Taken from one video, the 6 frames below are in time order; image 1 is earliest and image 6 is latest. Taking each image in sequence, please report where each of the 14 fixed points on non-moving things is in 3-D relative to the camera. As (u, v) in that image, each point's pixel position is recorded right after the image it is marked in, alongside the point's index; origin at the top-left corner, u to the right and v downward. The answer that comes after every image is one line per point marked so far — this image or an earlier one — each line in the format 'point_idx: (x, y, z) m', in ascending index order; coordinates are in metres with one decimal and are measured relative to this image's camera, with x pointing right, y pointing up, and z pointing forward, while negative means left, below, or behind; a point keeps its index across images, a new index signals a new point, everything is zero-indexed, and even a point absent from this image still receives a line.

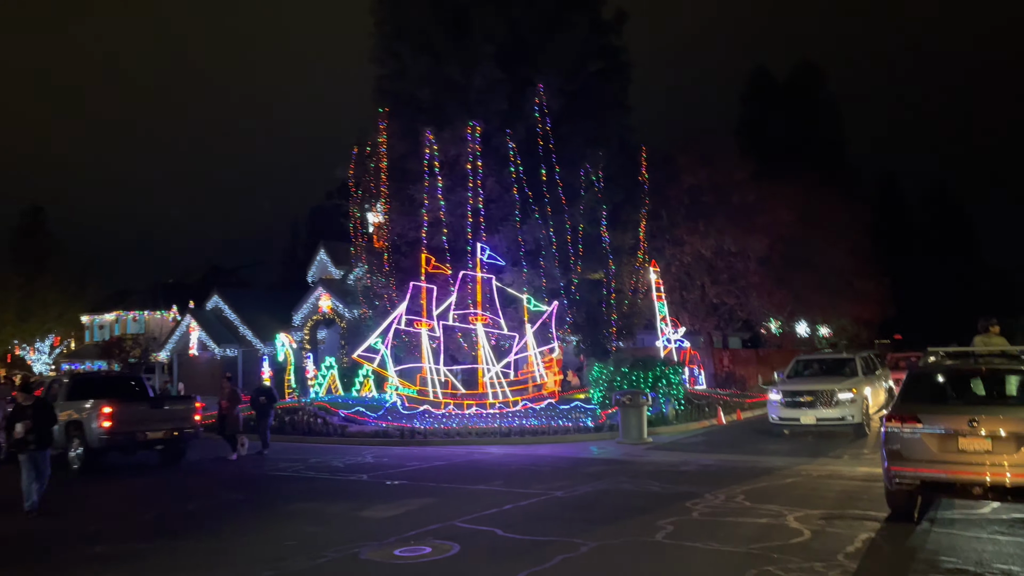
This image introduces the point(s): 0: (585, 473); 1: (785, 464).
0: (+1.3, -3.3, +13.9) m
1: (+4.9, -3.2, +14.5) m
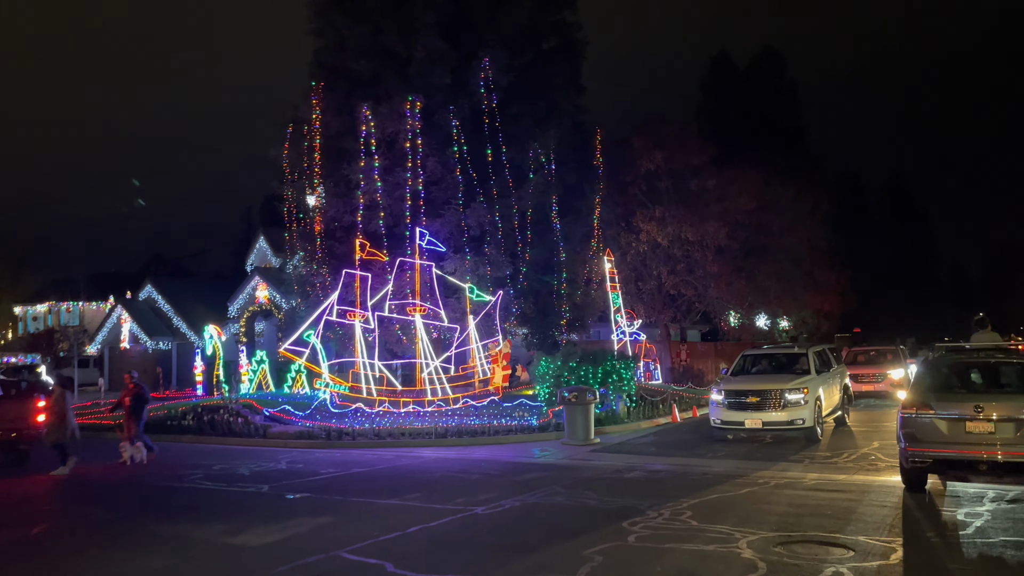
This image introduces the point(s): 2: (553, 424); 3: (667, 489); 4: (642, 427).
0: (+0.1, -3.0, +12.3) m
1: (+3.7, -3.0, +13.0) m
2: (+1.0, -3.3, +19.2) m
3: (+2.2, -2.9, +11.5) m
4: (+3.2, -3.4, +19.6) m
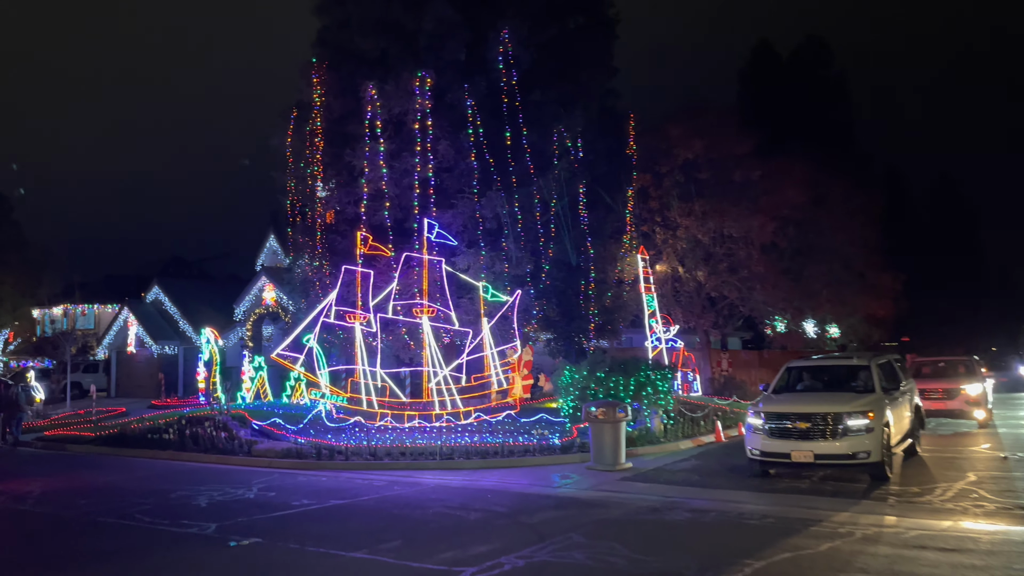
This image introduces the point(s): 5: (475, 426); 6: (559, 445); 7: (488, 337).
0: (+0.2, -2.9, +9.7) m
1: (+3.8, -2.9, +10.3) m
2: (+1.4, -3.2, +16.6) m
3: (+2.3, -2.8, +8.9) m
4: (+3.5, -3.4, +16.9) m
5: (-0.9, -3.2, +18.3) m
6: (+1.0, -3.3, +16.4) m
7: (-0.5, -1.1, +18.6) m
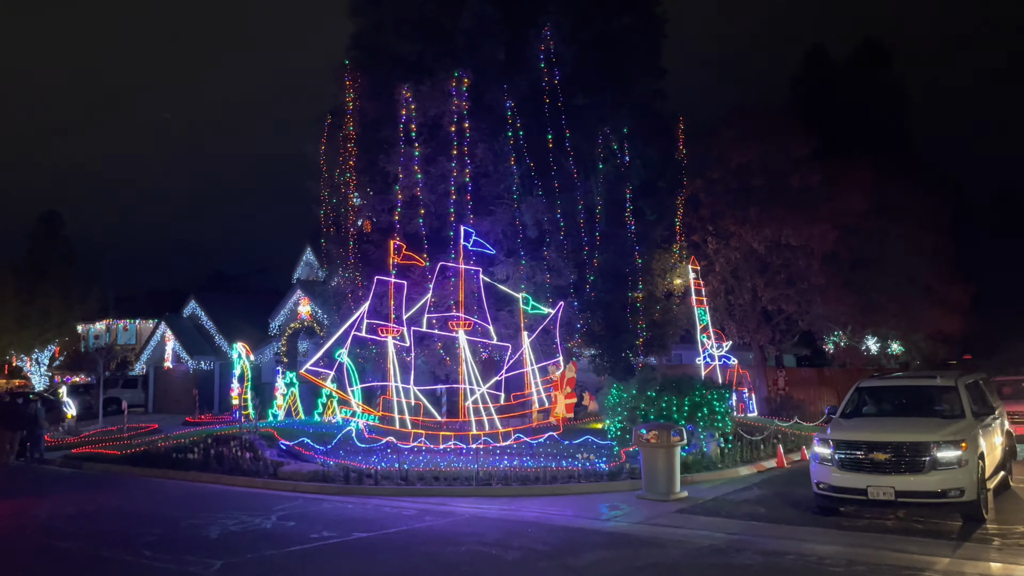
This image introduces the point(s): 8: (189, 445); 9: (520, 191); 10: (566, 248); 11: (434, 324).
0: (+0.6, -3.0, +8.4) m
1: (+4.3, -3.0, +8.7) m
2: (+2.2, -3.5, +15.2) m
3: (+2.7, -2.9, +7.4) m
4: (+4.4, -3.6, +15.4) m
5: (+0.1, -3.4, +17.0) m
6: (+1.8, -3.5, +15.0) m
7: (+0.4, -1.4, +17.3) m
8: (-7.8, -3.8, +19.1) m
9: (+0.2, +2.4, +19.5) m
10: (+1.3, +1.0, +19.5) m
11: (-1.9, -0.9, +19.1) m
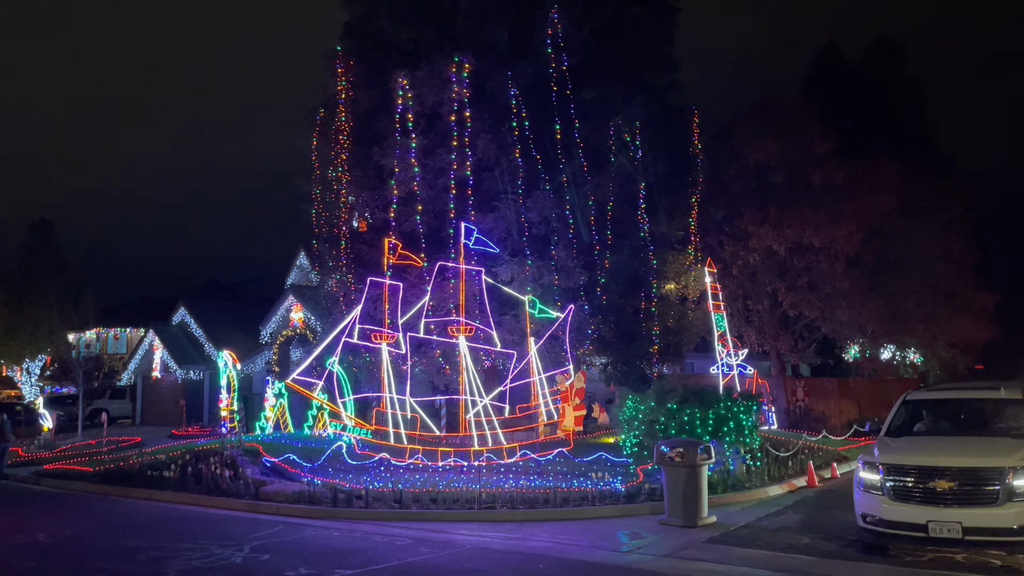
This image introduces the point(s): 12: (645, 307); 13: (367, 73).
0: (+0.7, -2.9, +6.8) m
1: (+4.4, -2.9, +7.2) m
2: (+2.3, -3.5, +13.6) m
3: (+2.8, -2.8, +5.9) m
4: (+4.5, -3.6, +13.9) m
5: (+0.2, -3.5, +15.5) m
6: (+1.9, -3.5, +13.5) m
7: (+0.5, -1.4, +15.8) m
8: (-7.7, -3.8, +17.6) m
9: (+0.3, +2.3, +18.1) m
10: (+1.4, +0.9, +18.0) m
11: (-1.8, -0.9, +17.6) m
12: (+3.3, -0.5, +19.6) m
13: (-3.5, +5.2, +19.4) m
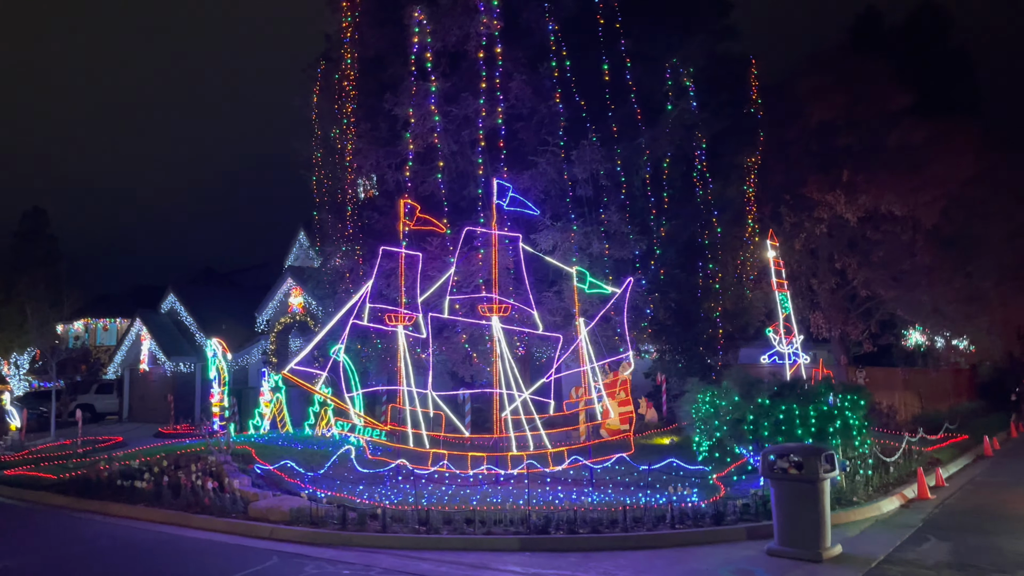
0: (+1.5, -2.5, +4.0) m
1: (+5.1, -2.5, +4.4) m
2: (+3.0, -3.0, +10.8) m
3: (+3.6, -2.3, +3.0) m
4: (+5.2, -3.1, +11.0) m
5: (+0.9, -3.0, +12.7) m
6: (+2.6, -3.0, +10.6) m
7: (+1.2, -0.9, +13.0) m
8: (-6.9, -3.4, +14.7) m
9: (+1.0, +2.8, +15.2) m
10: (+2.2, +1.4, +15.1) m
11: (-1.0, -0.4, +14.7) m
12: (+4.0, +0.1, +16.7) m
13: (-2.8, +5.7, +16.5) m
